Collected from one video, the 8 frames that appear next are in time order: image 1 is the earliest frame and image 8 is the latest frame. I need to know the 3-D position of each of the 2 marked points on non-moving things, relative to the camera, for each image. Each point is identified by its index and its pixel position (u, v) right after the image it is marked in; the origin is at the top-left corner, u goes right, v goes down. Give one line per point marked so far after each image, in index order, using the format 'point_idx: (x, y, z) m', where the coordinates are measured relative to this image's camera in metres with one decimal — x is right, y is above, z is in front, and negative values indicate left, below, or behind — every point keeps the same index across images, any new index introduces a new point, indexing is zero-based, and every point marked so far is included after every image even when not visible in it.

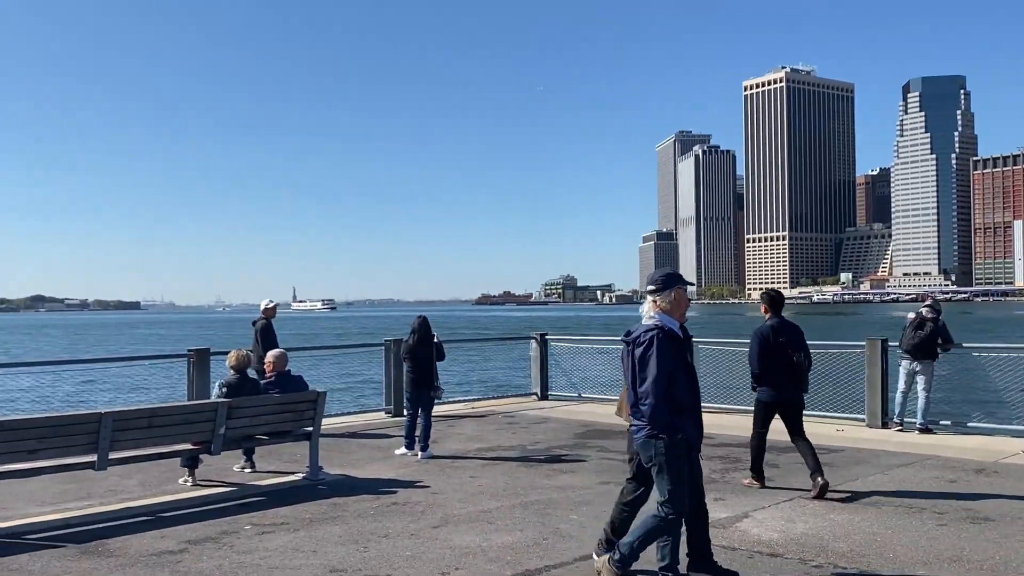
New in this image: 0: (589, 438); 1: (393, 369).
0: (+0.8, -1.6, +9.6) m
1: (-1.6, -1.1, +11.8) m
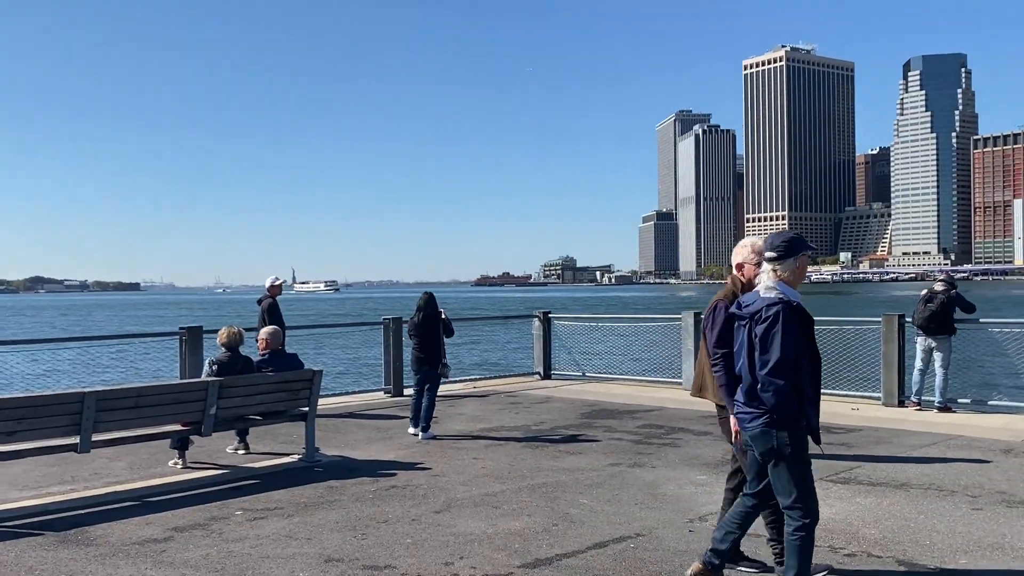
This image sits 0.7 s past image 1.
0: (+0.9, -1.4, +9.2) m
1: (-1.6, -0.8, +11.4) m
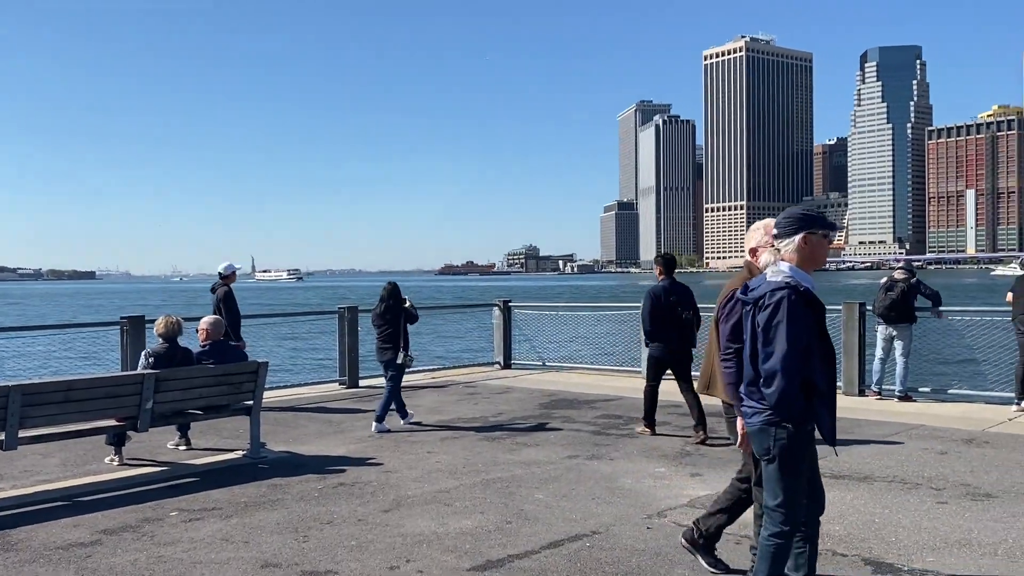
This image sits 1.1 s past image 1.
0: (+0.4, -1.2, +9.0) m
1: (-2.1, -0.6, +11.1) m
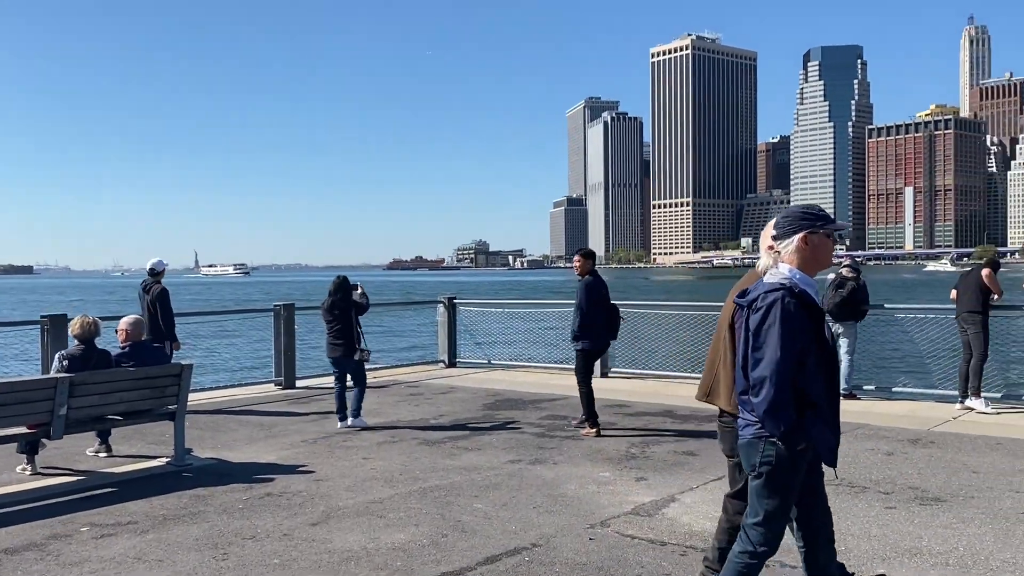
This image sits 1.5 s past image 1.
0: (-0.1, -1.2, +8.8) m
1: (-2.8, -0.6, +10.7) m
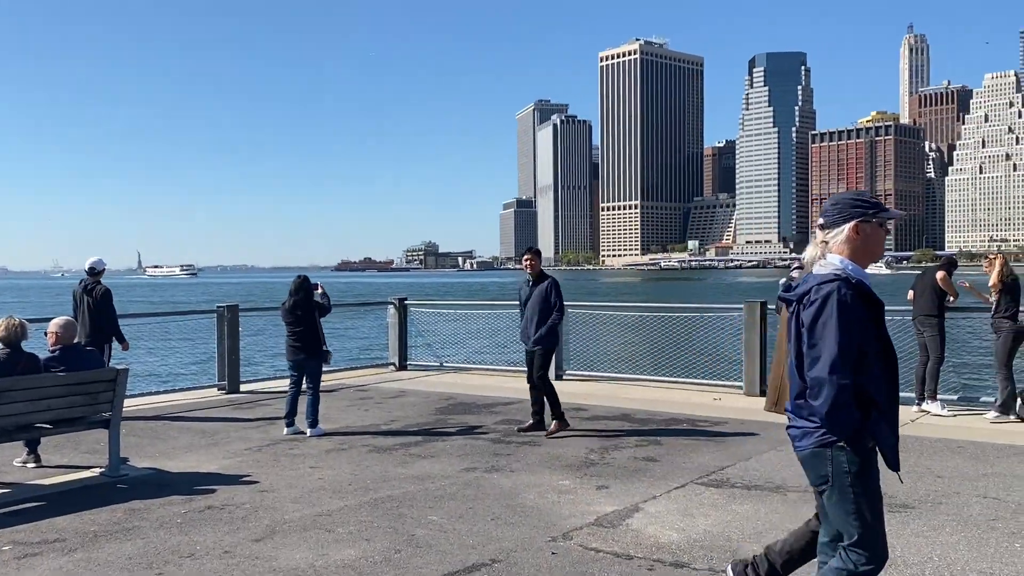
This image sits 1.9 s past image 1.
0: (-0.6, -1.2, +8.5) m
1: (-3.3, -0.6, +10.3) m
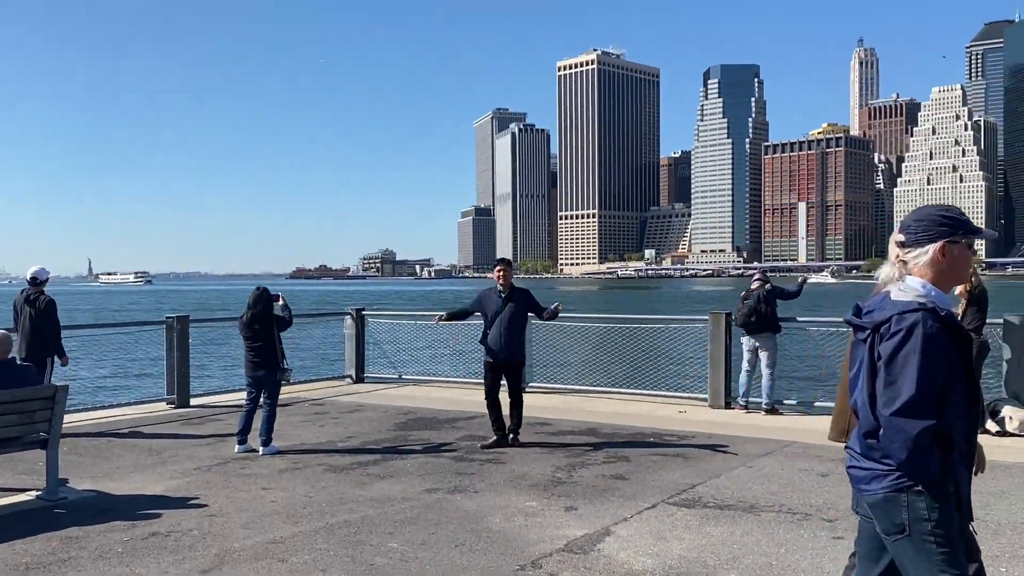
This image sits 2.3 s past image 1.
0: (-0.9, -1.3, +8.2) m
1: (-3.8, -0.7, +9.9) m
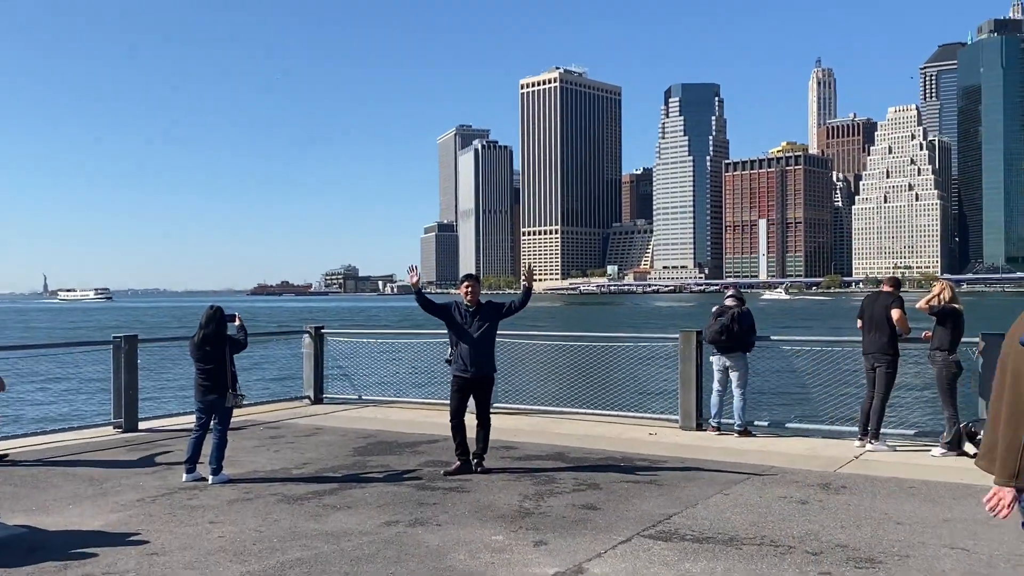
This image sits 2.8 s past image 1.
0: (-1.3, -1.5, +7.8) m
1: (-4.2, -0.9, +9.4) m
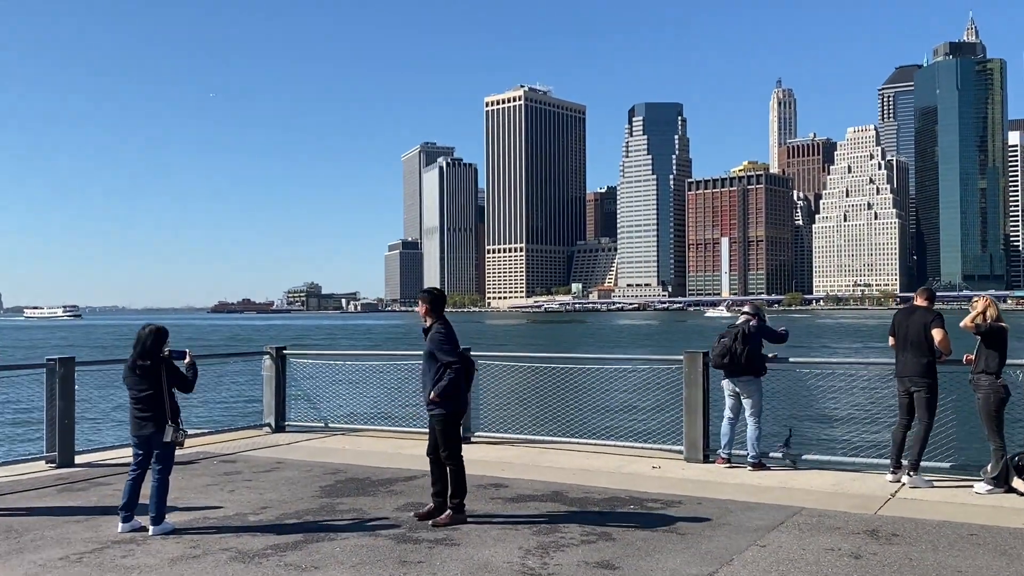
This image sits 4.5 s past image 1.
0: (-1.3, -1.6, +6.9) m
1: (-4.3, -1.1, +8.3) m
